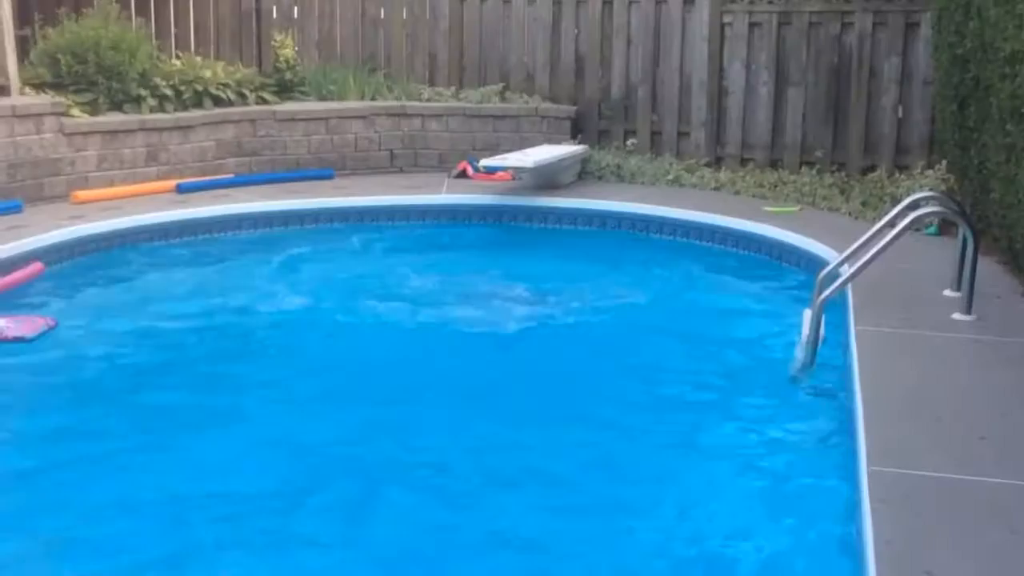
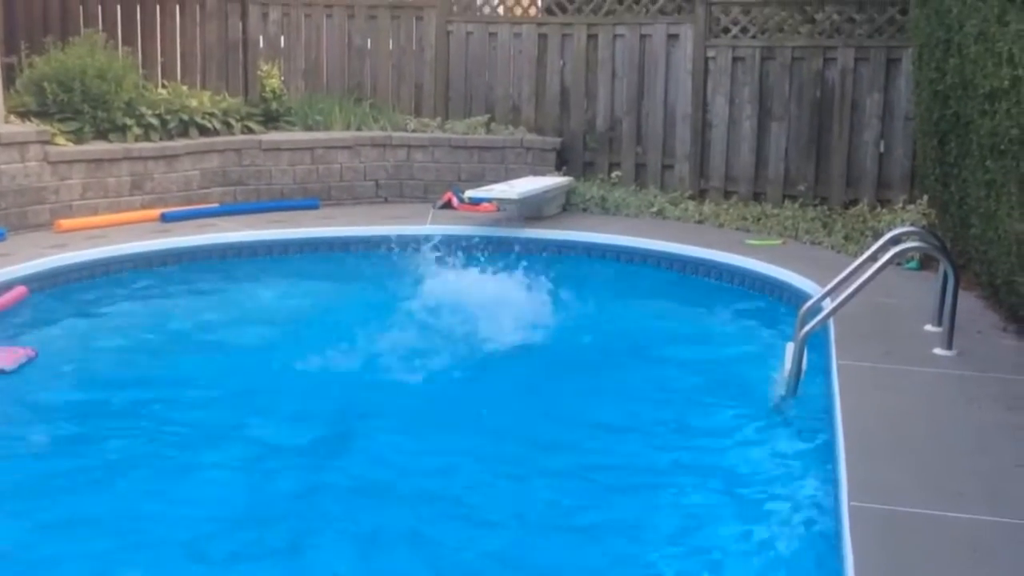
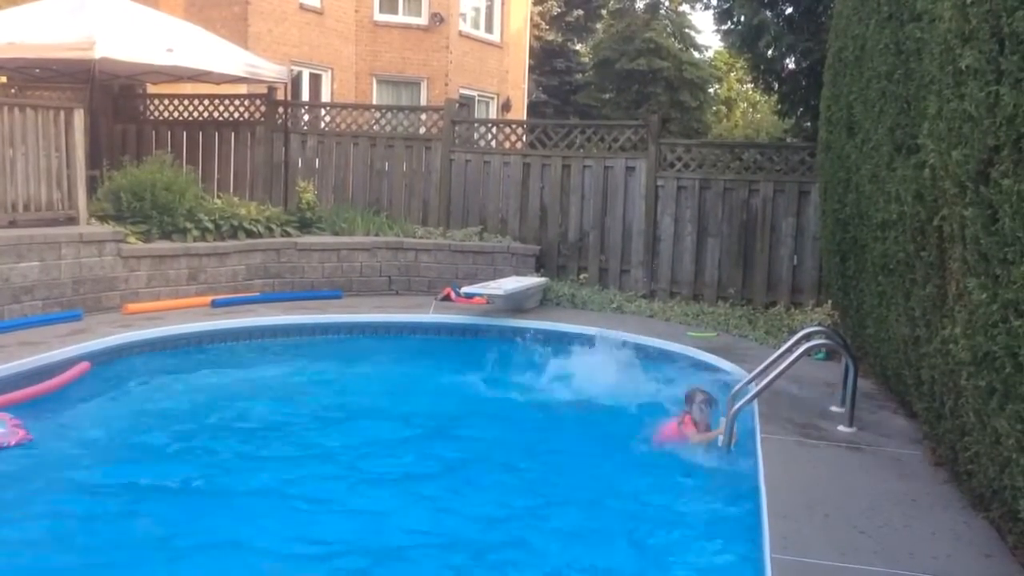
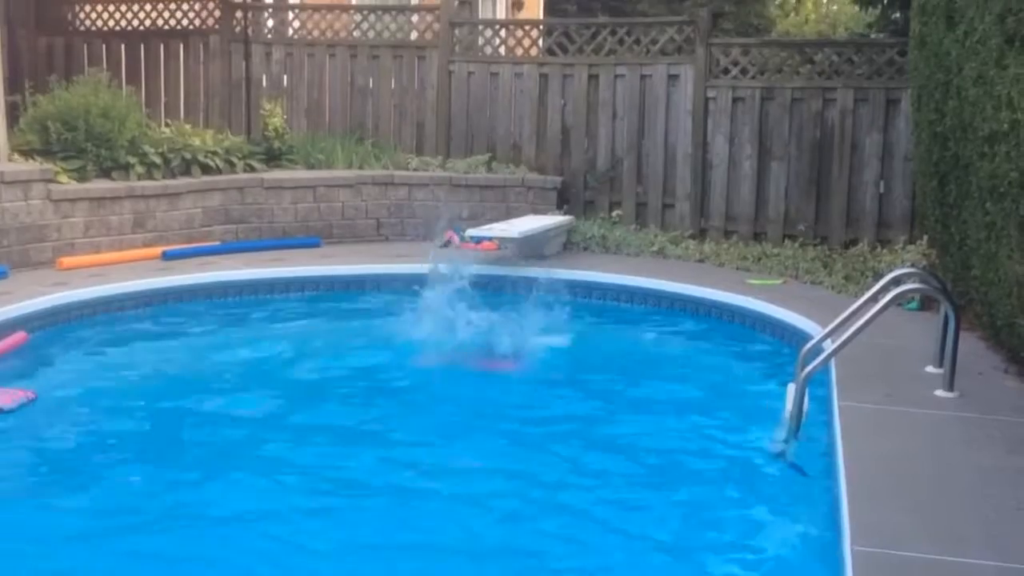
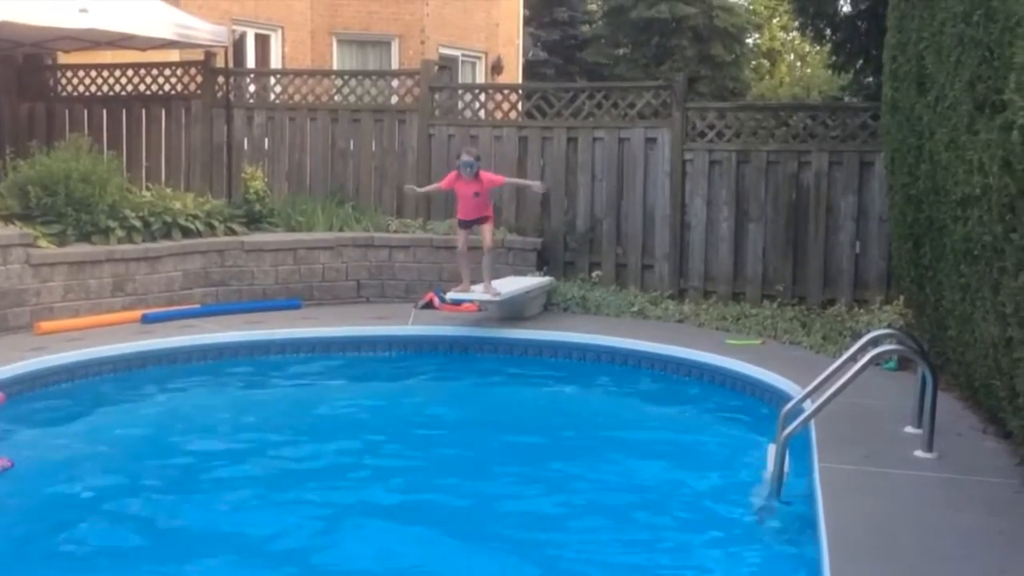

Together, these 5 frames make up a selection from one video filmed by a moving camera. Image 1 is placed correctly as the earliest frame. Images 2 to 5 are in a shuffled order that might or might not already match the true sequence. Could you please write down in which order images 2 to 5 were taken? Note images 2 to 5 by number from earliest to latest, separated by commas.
2, 4, 5, 3
